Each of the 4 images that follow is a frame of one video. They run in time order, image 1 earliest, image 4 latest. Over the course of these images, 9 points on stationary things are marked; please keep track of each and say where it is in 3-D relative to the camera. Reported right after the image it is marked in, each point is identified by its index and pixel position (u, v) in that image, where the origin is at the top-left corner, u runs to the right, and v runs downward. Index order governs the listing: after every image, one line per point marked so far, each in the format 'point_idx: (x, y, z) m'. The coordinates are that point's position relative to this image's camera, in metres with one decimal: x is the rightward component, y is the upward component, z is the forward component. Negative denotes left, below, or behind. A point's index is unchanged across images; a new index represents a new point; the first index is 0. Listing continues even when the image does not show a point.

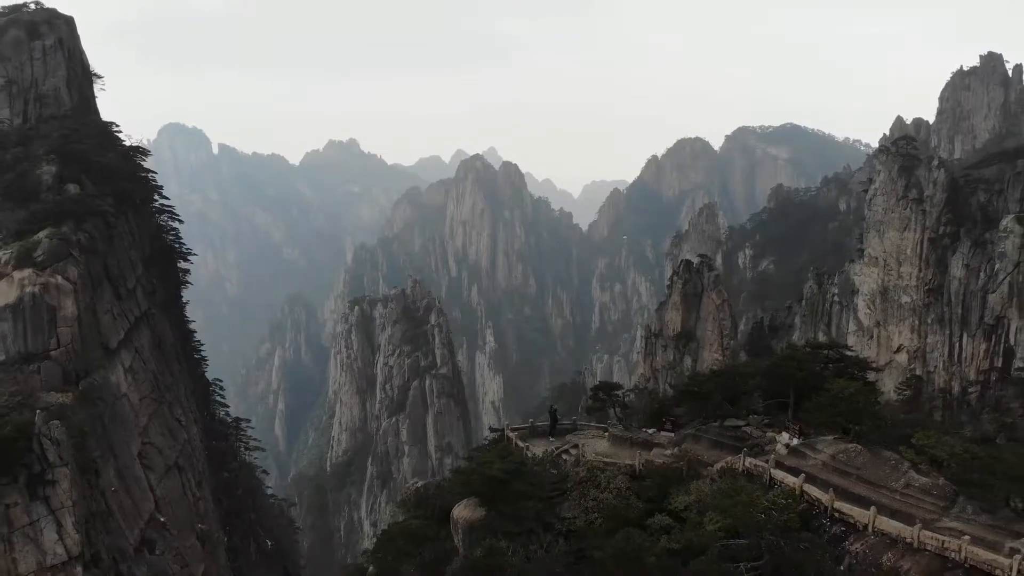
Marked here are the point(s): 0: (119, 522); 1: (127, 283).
0: (-8.4, -5.1, +14.2) m
1: (-10.3, +0.1, +17.7) m
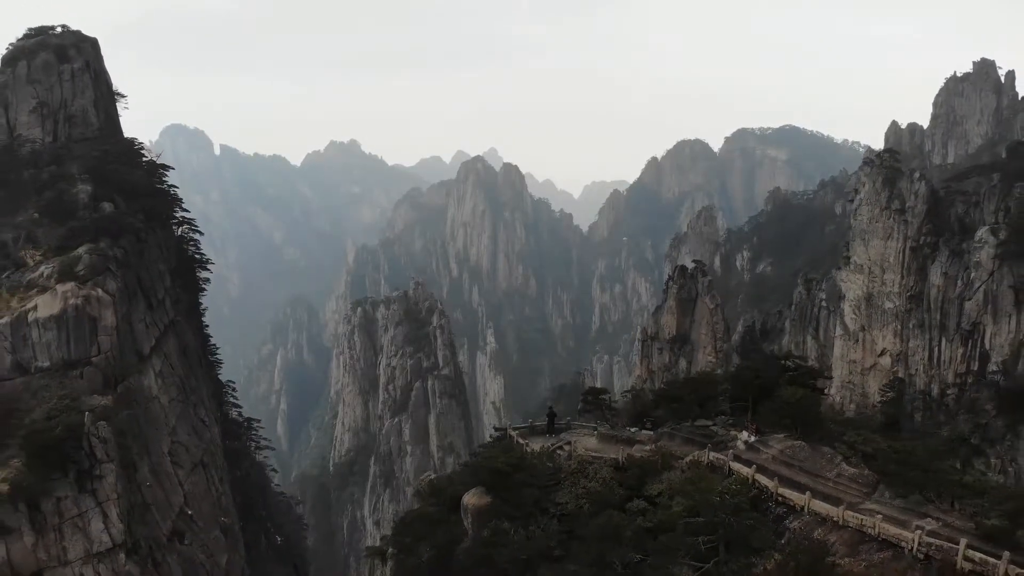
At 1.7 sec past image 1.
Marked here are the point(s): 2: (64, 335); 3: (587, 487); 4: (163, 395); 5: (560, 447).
0: (-8.4, -5.4, +15.4) m
1: (-10.3, -0.2, +19.0) m
2: (-10.1, -1.1, +14.8) m
3: (+1.4, -3.8, +12.7) m
4: (-9.3, -2.8, +17.4) m
5: (+1.1, -3.8, +15.6) m
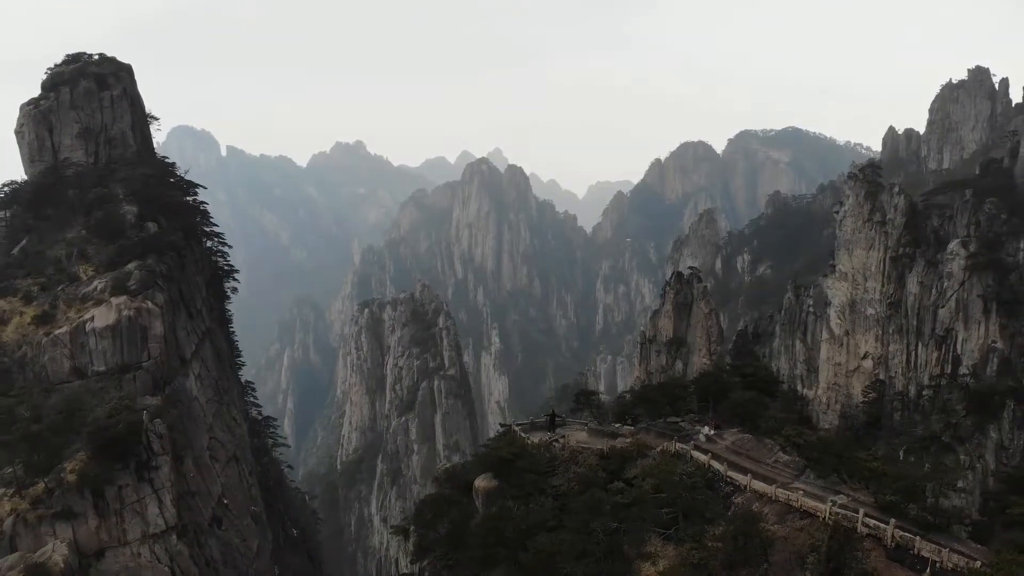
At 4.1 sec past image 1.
0: (-8.3, -5.7, +17.3) m
1: (-10.2, -0.5, +20.9) m
2: (-10.0, -1.4, +16.6) m
3: (+1.5, -4.1, +14.5) m
4: (-9.2, -3.2, +19.3) m
5: (+1.2, -4.1, +17.4) m
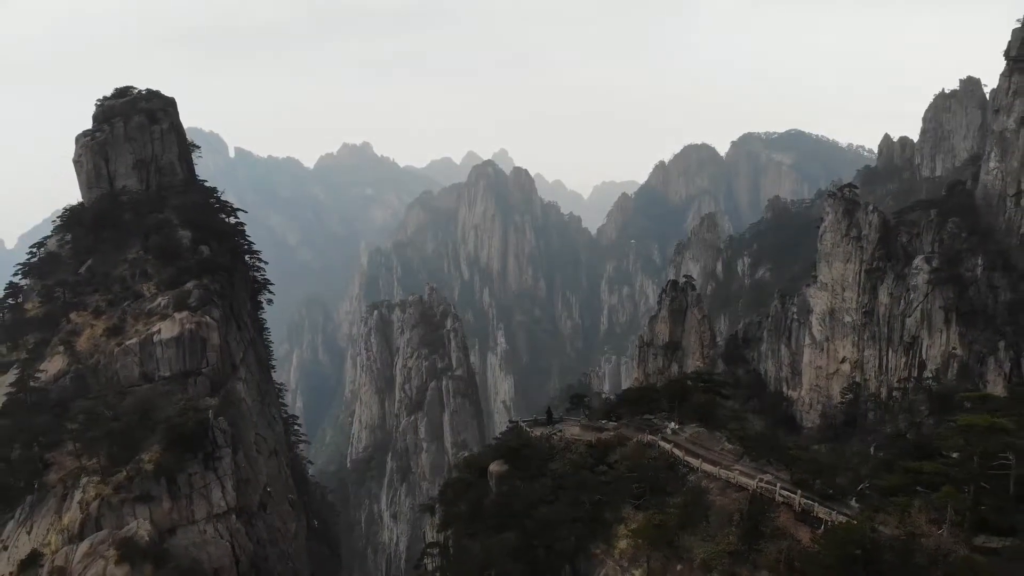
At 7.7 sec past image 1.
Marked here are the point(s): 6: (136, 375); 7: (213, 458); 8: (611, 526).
0: (-8.1, -6.2, +20.1) m
1: (-9.9, -1.0, +23.6) m
2: (-9.8, -1.9, +19.4) m
3: (+1.7, -4.6, +17.2) m
4: (-9.0, -3.7, +22.1) m
5: (+1.4, -4.6, +20.1) m
6: (-11.0, -2.6, +19.2) m
7: (-8.4, -4.8, +18.2) m
8: (+2.2, -5.3, +14.3) m
